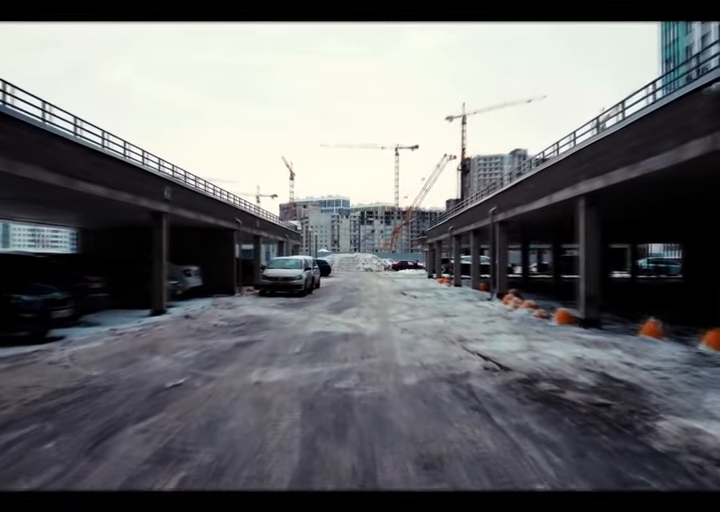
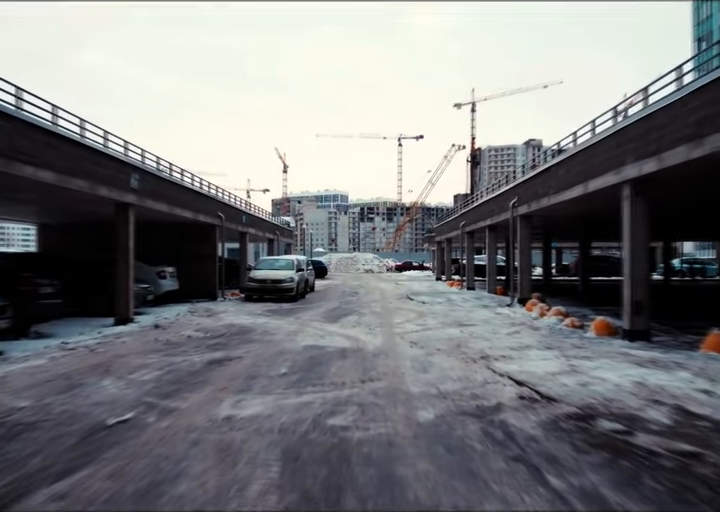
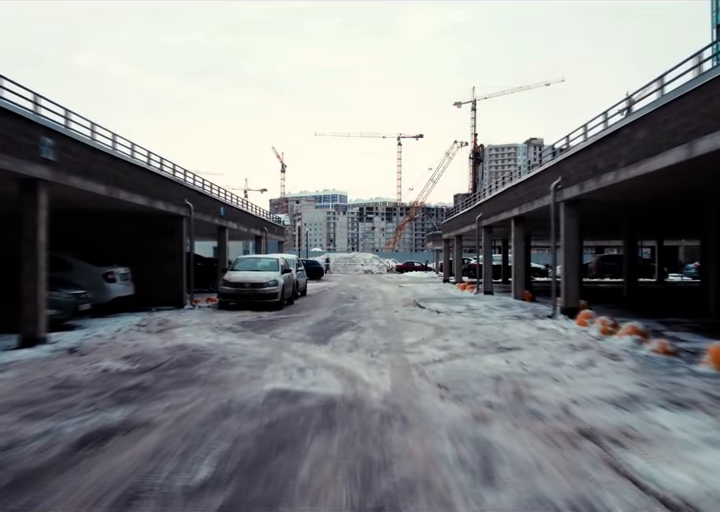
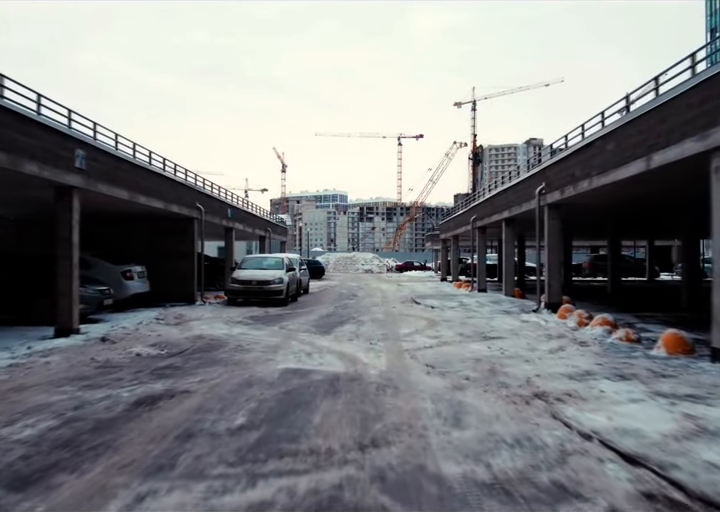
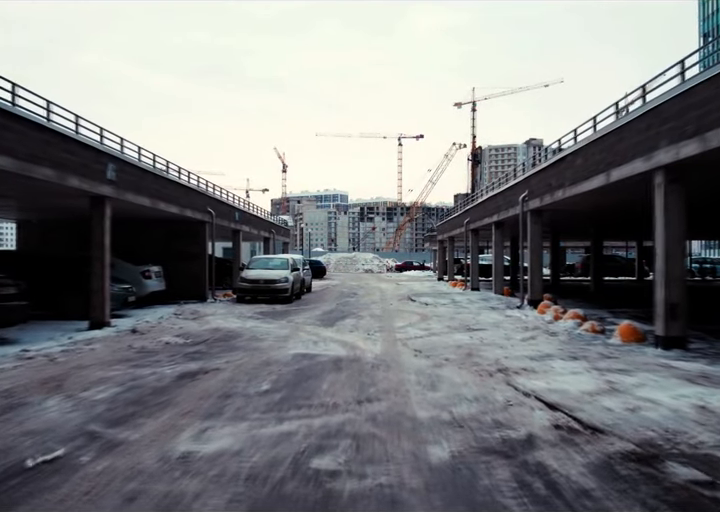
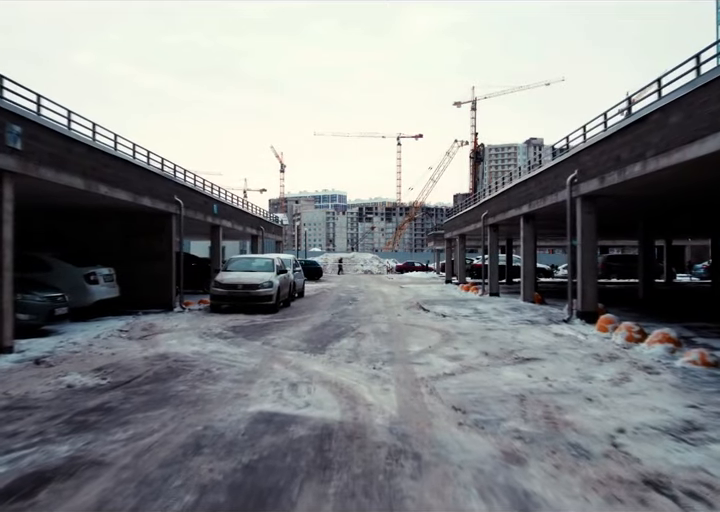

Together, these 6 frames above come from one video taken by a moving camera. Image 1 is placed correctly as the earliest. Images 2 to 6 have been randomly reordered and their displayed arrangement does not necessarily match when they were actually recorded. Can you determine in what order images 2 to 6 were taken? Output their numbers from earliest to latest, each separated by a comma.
2, 5, 4, 3, 6
